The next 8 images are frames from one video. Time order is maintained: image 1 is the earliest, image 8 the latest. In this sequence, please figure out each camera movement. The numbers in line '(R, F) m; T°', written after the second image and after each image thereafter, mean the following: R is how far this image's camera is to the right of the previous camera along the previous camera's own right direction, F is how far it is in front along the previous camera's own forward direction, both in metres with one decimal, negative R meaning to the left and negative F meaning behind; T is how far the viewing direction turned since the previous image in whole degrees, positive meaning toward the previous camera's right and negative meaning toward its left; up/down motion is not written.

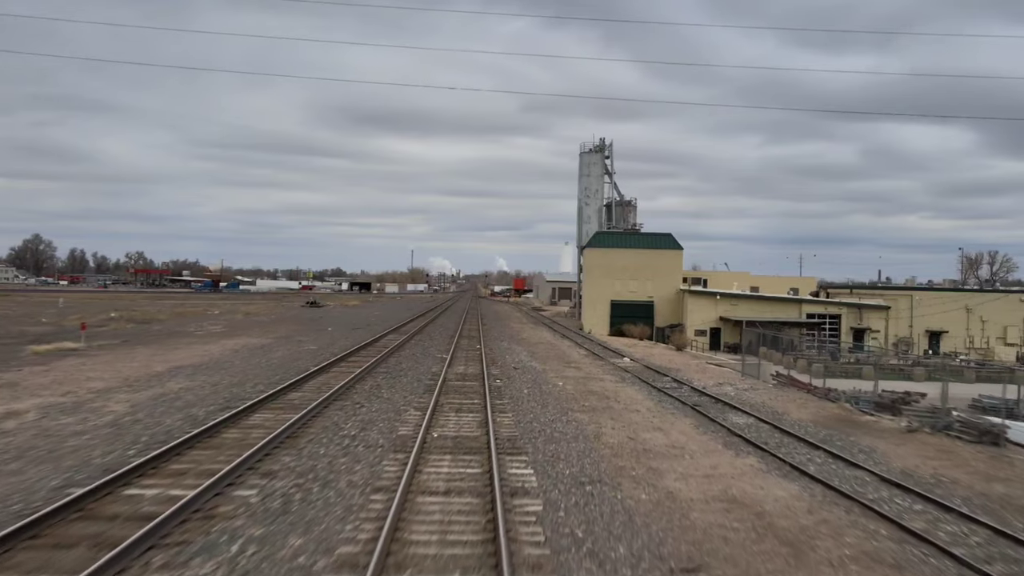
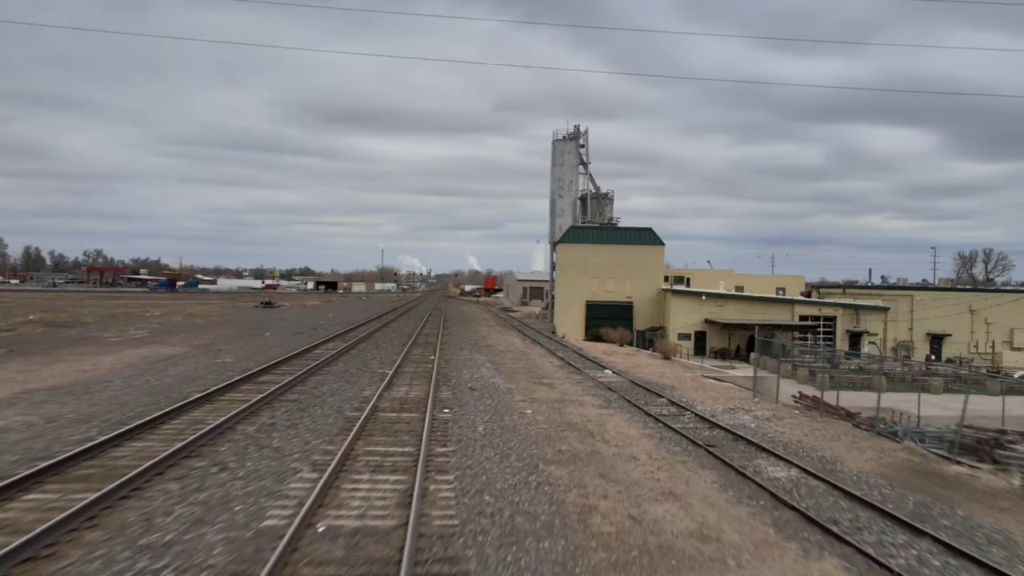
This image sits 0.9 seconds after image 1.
(+0.3, +4.3) m; +2°
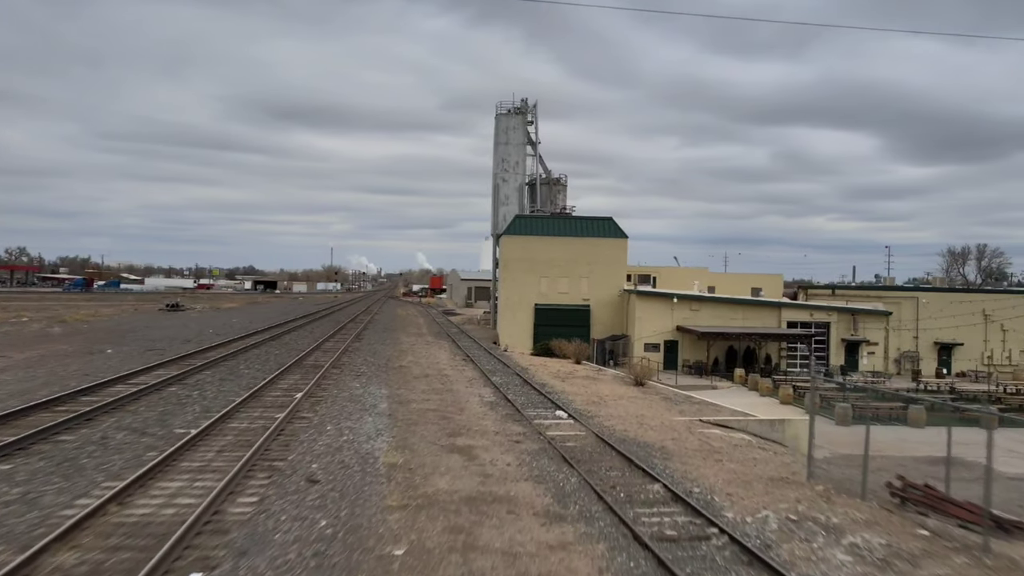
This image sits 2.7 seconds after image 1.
(+0.9, +7.5) m; +3°
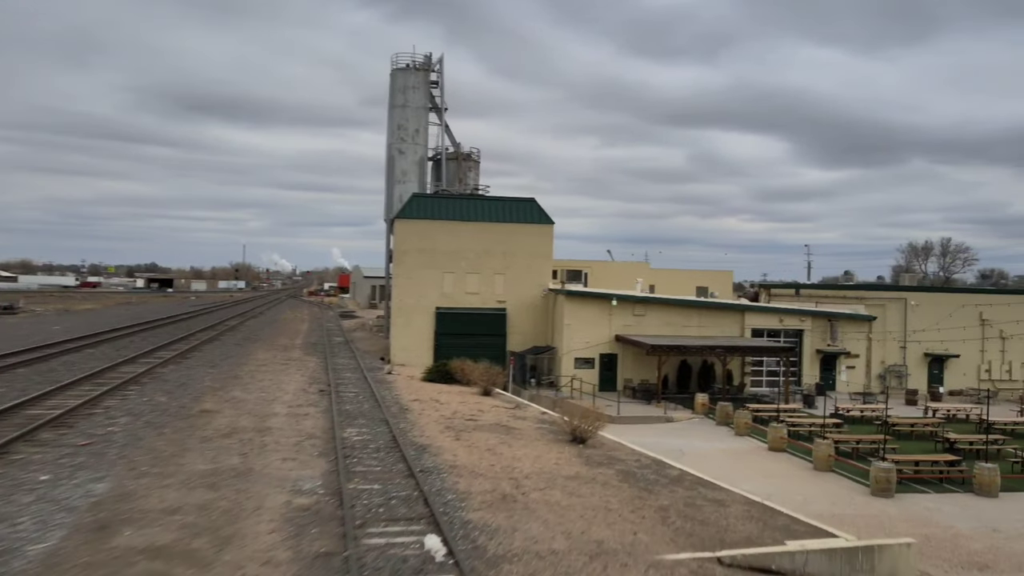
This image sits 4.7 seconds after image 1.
(+0.9, +8.0) m; +6°
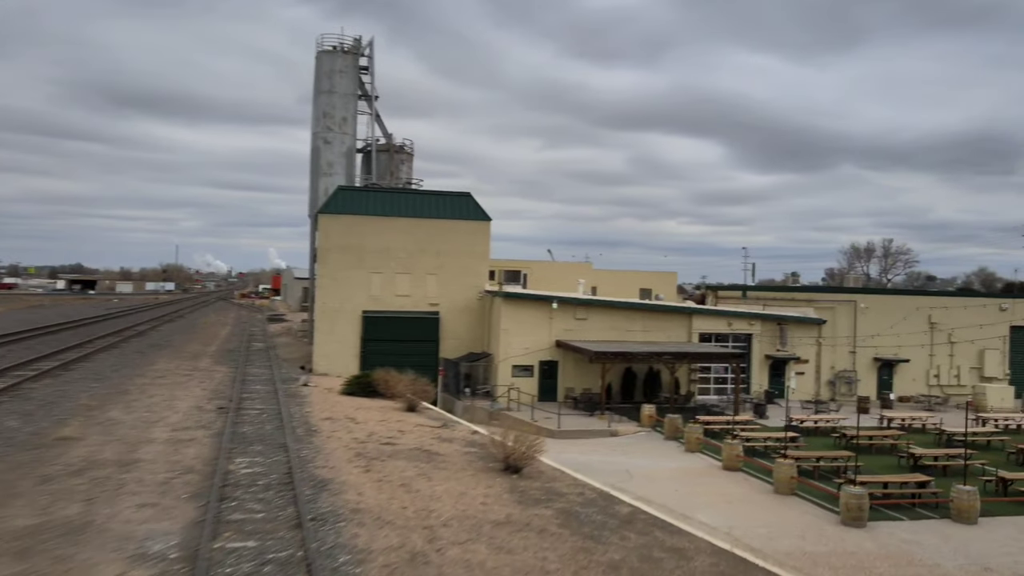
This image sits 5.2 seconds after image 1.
(+0.3, +2.0) m; +4°
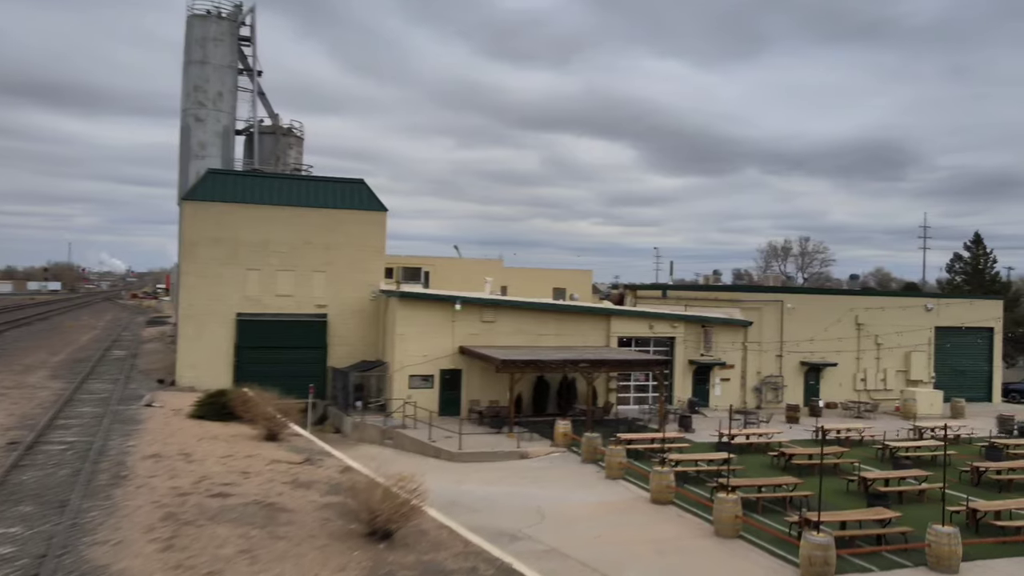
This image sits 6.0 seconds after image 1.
(+0.5, +3.0) m; +6°
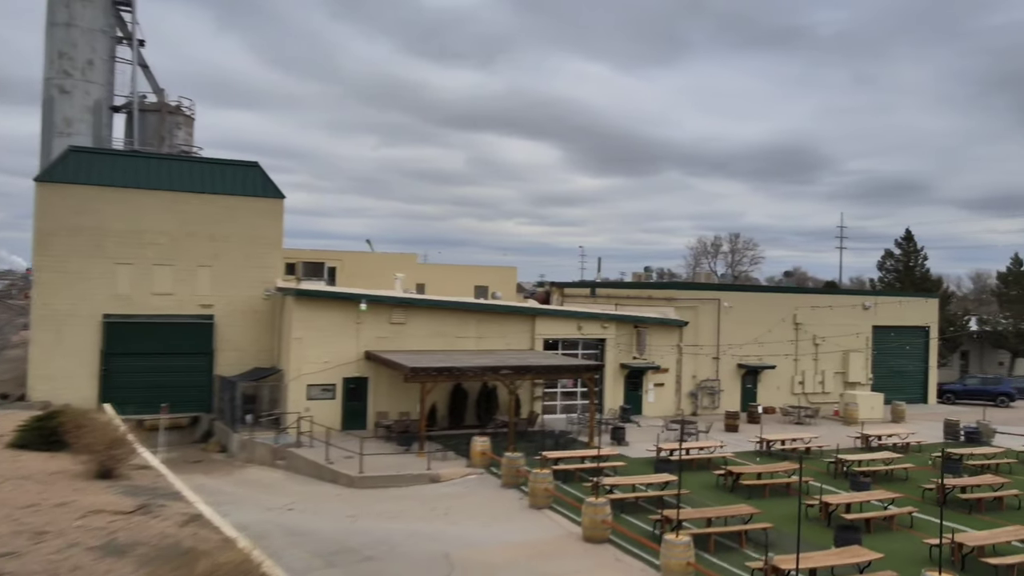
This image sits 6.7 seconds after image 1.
(+0.3, +2.5) m; +5°
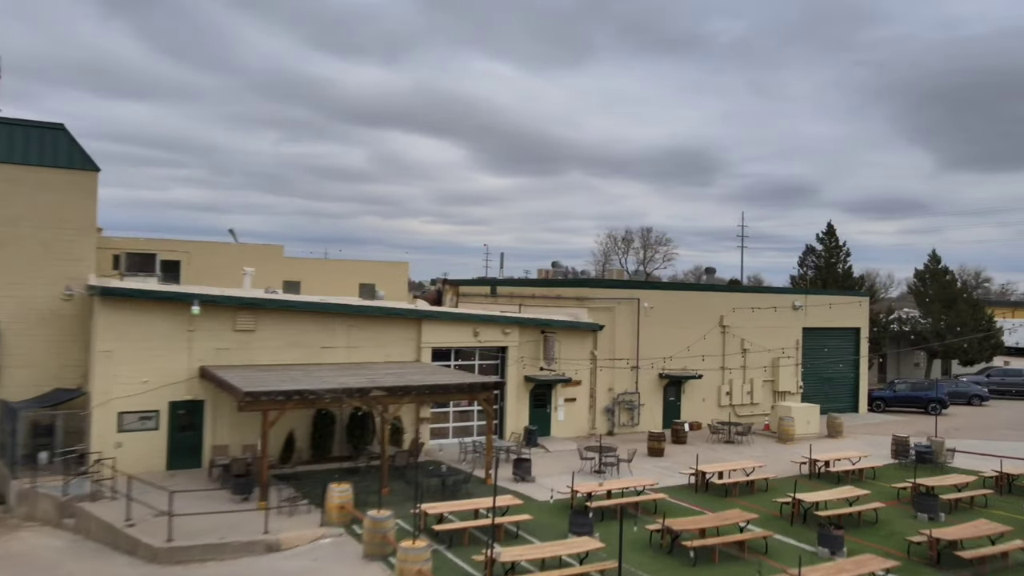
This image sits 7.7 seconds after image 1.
(+0.5, +3.9) m; +7°
